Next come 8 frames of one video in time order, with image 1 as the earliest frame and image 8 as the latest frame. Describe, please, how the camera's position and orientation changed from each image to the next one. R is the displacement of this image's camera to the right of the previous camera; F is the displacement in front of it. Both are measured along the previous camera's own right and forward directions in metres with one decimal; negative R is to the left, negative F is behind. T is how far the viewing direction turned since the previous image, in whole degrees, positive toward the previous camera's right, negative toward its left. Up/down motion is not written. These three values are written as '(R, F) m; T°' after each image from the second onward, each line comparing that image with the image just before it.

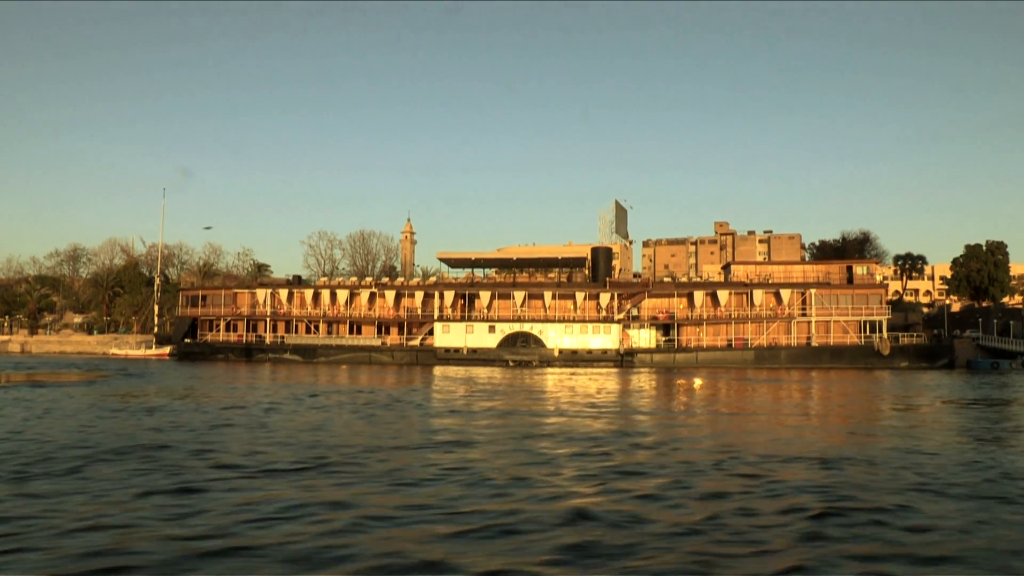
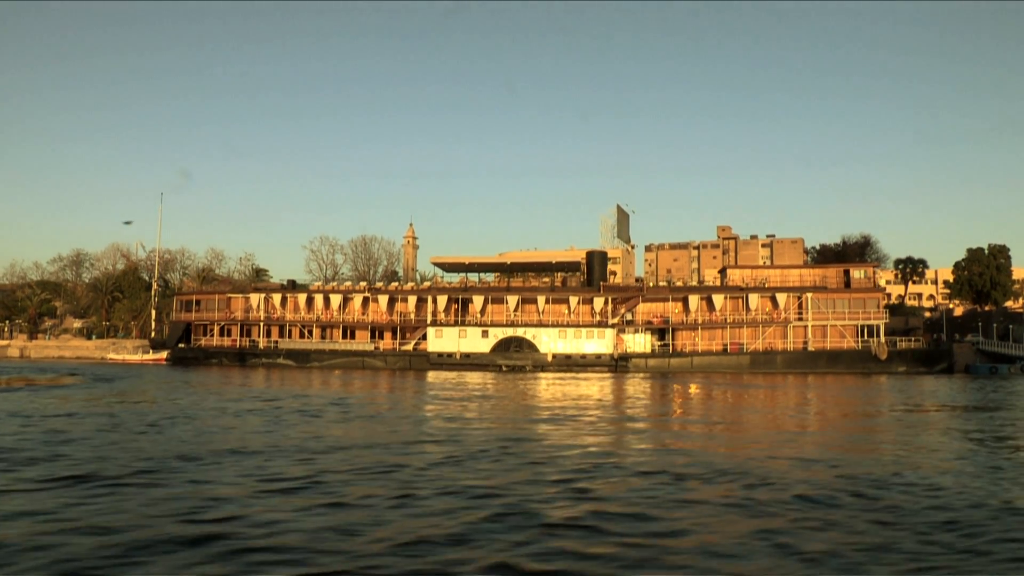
(+0.7, +0.3) m; 0°
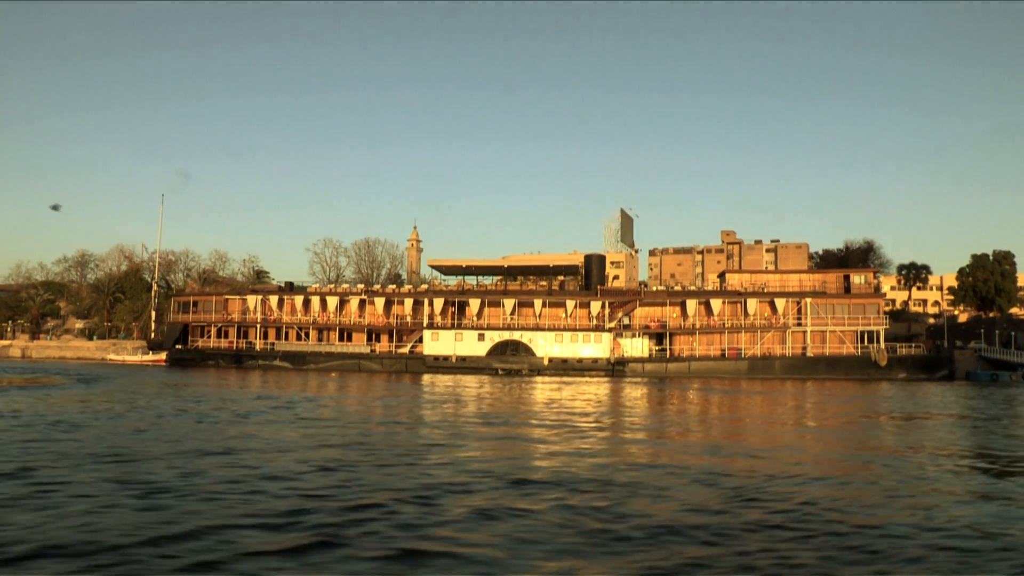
(+0.5, +0.2) m; 0°
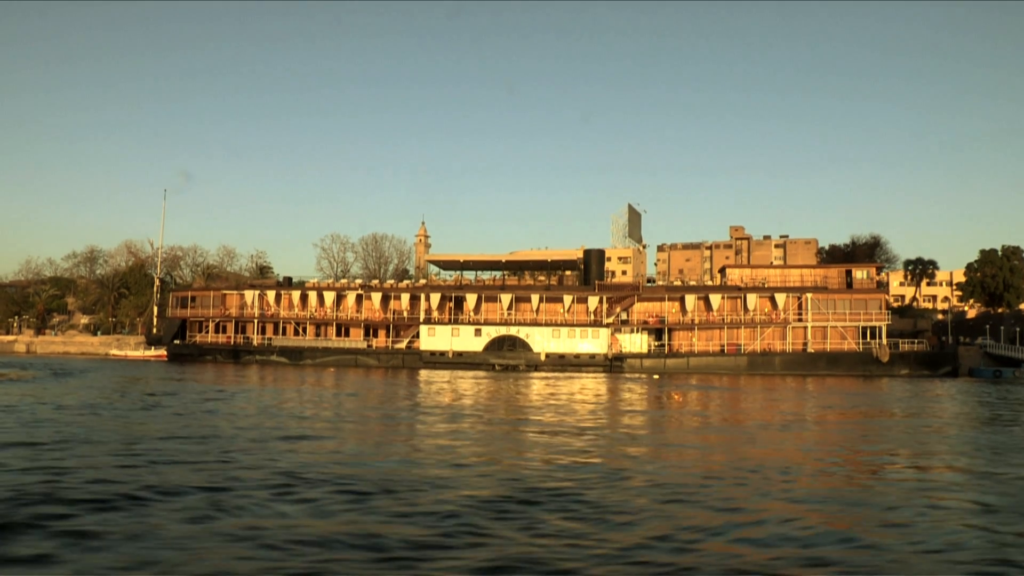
(+0.7, +0.3) m; -1°
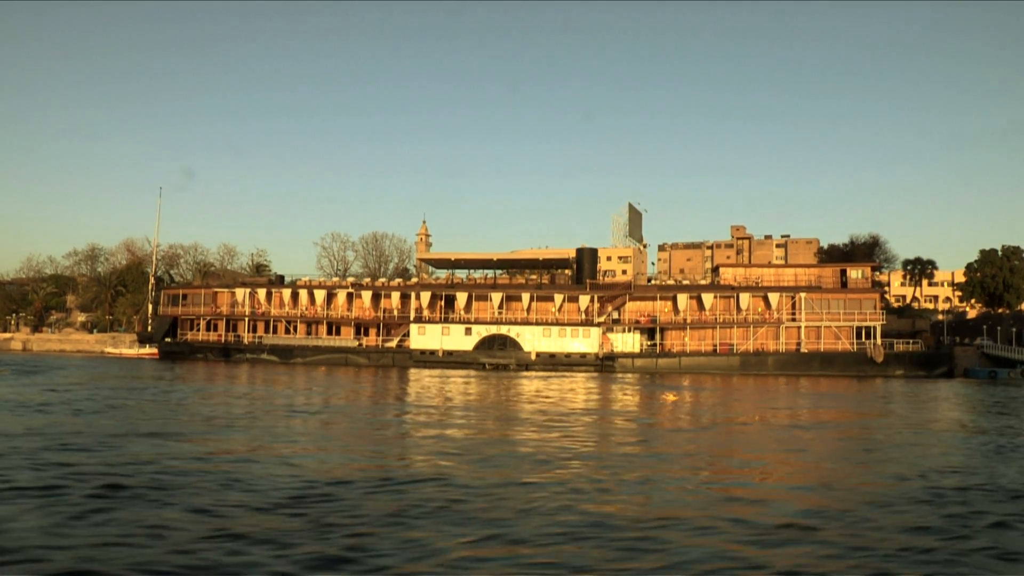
(+0.7, +0.3) m; 0°
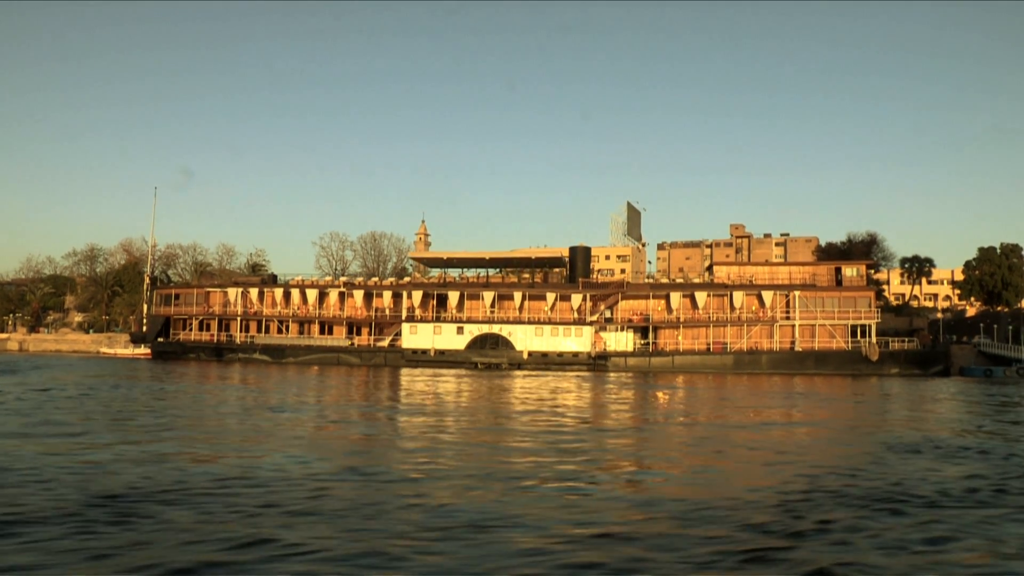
(+0.5, +0.2) m; 0°
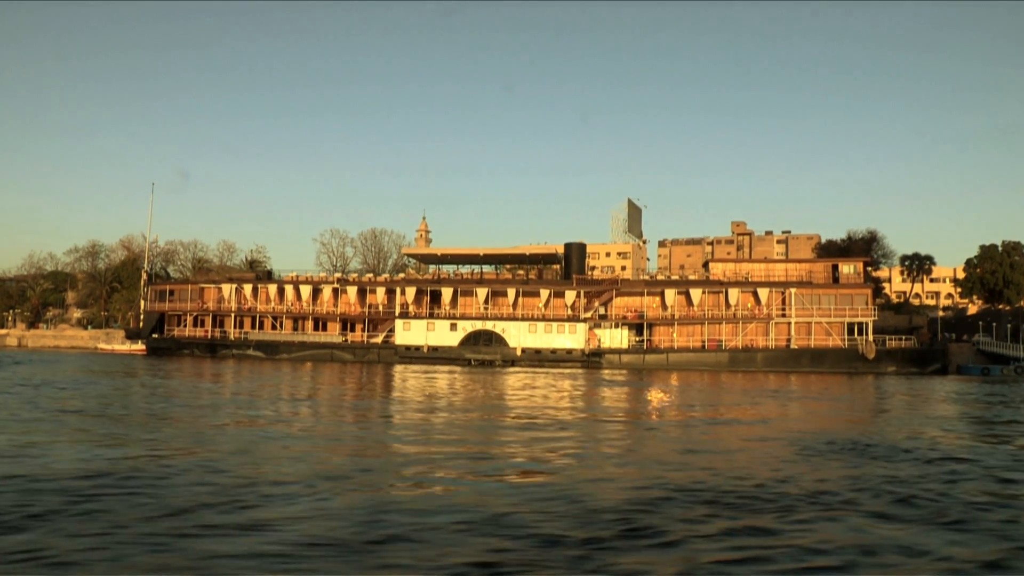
(+0.5, +0.2) m; 0°
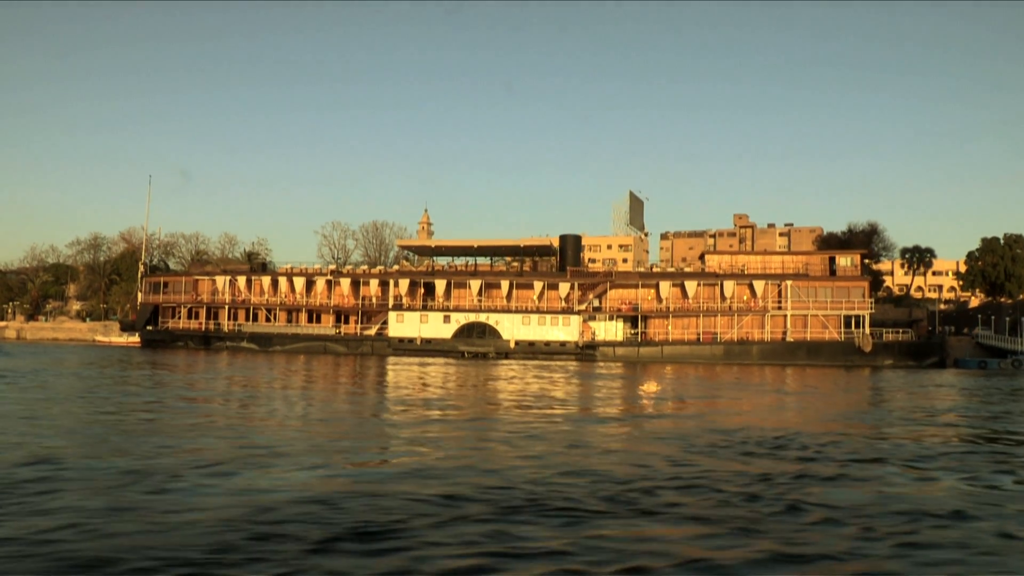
(+0.6, +0.3) m; 0°
